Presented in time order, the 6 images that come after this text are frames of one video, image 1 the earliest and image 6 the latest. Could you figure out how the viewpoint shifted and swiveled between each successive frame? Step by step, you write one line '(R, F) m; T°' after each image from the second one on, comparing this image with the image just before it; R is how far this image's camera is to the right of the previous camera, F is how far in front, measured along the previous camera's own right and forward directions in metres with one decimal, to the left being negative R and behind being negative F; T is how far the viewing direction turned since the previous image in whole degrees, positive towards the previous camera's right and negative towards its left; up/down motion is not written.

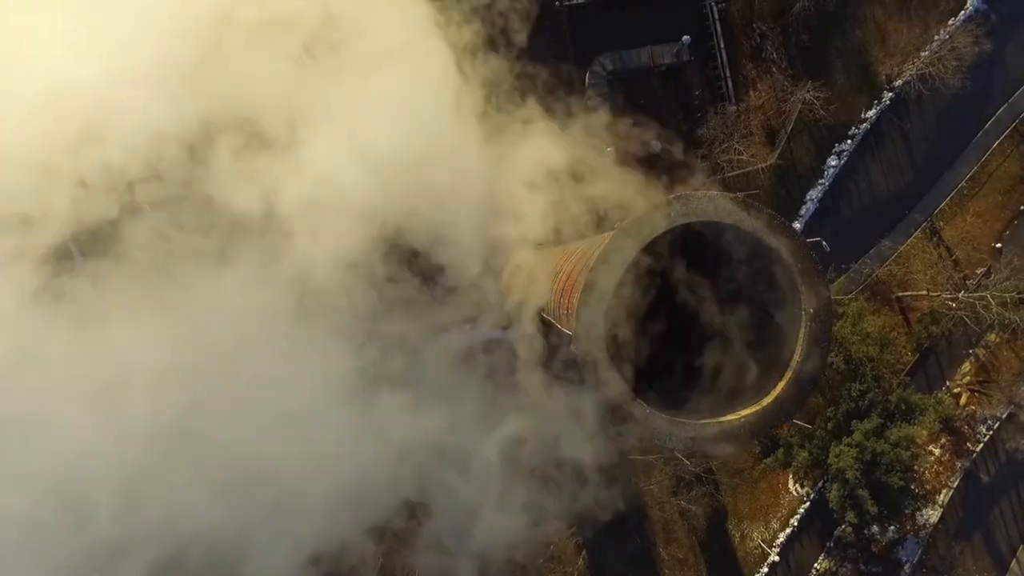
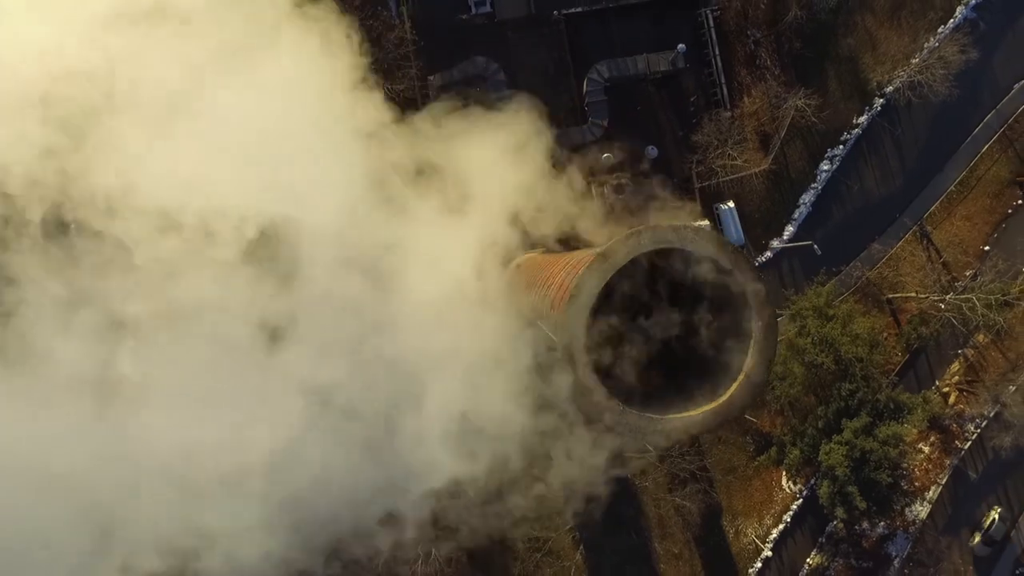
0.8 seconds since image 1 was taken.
(0.0, -0.8) m; 0°
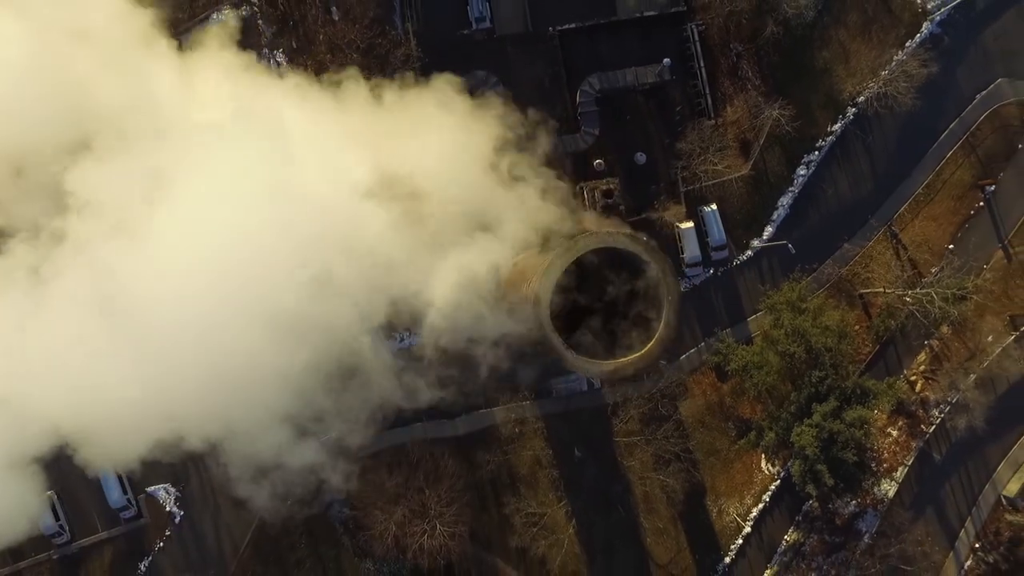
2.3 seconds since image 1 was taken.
(+0.1, -2.5) m; 0°
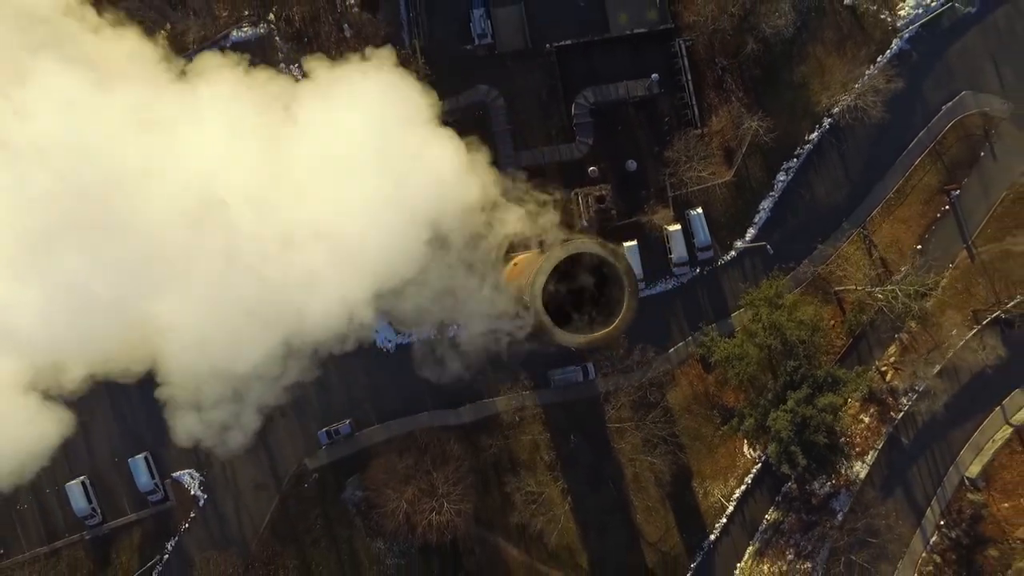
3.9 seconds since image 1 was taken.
(0.0, -2.8) m; 0°
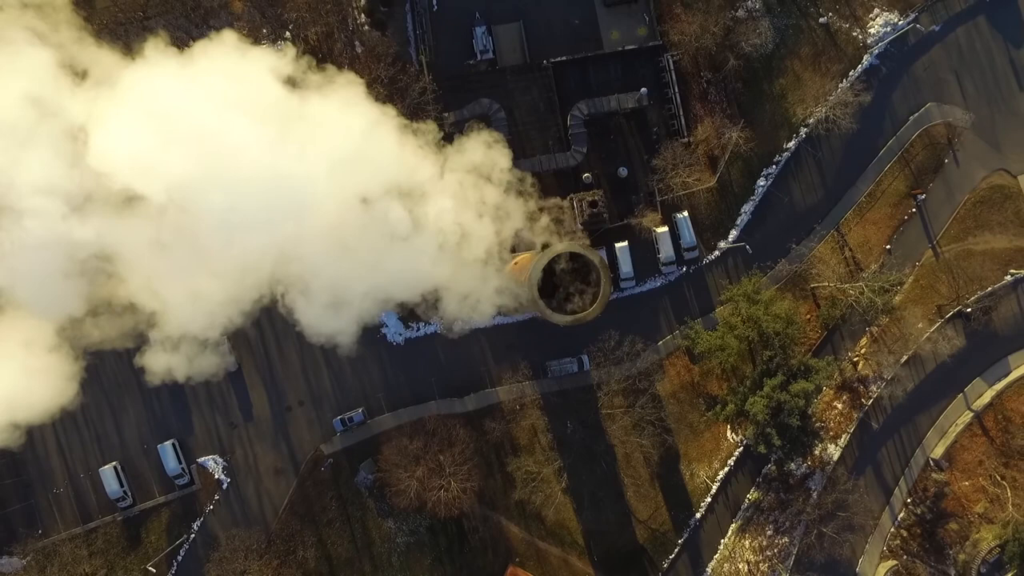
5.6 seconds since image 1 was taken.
(0.0, -3.1) m; 0°
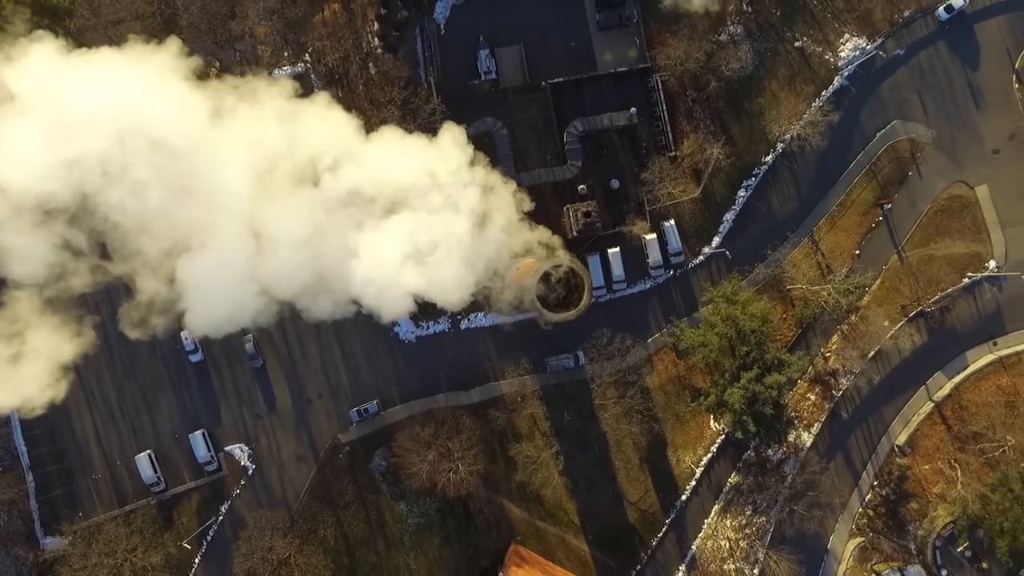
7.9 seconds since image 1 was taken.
(0.0, -3.9) m; 0°
